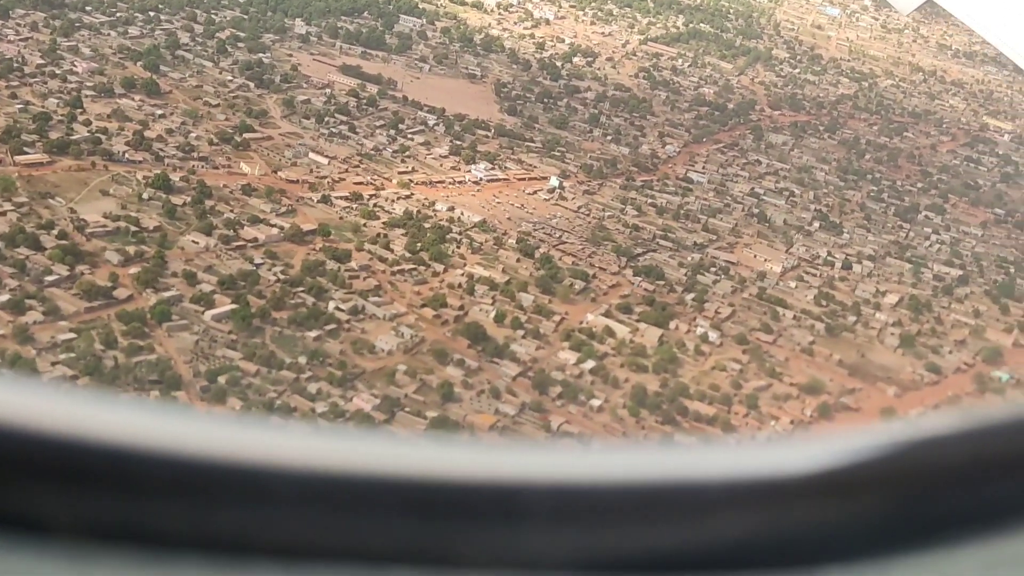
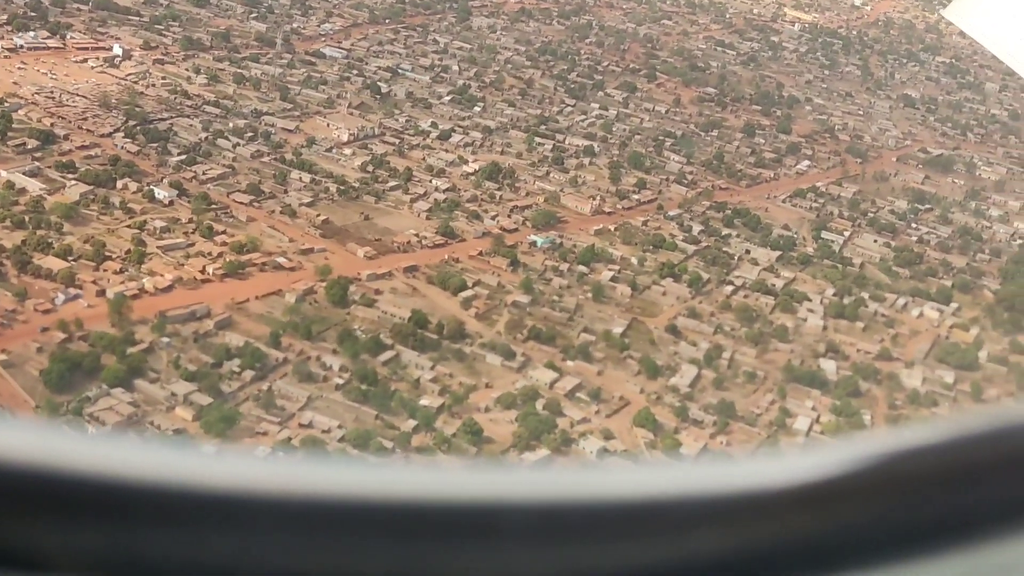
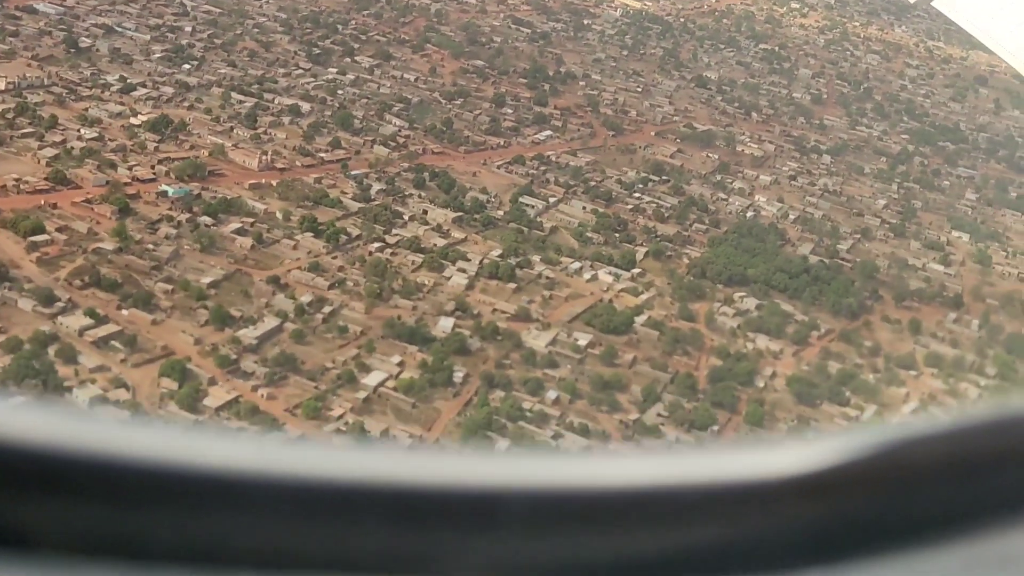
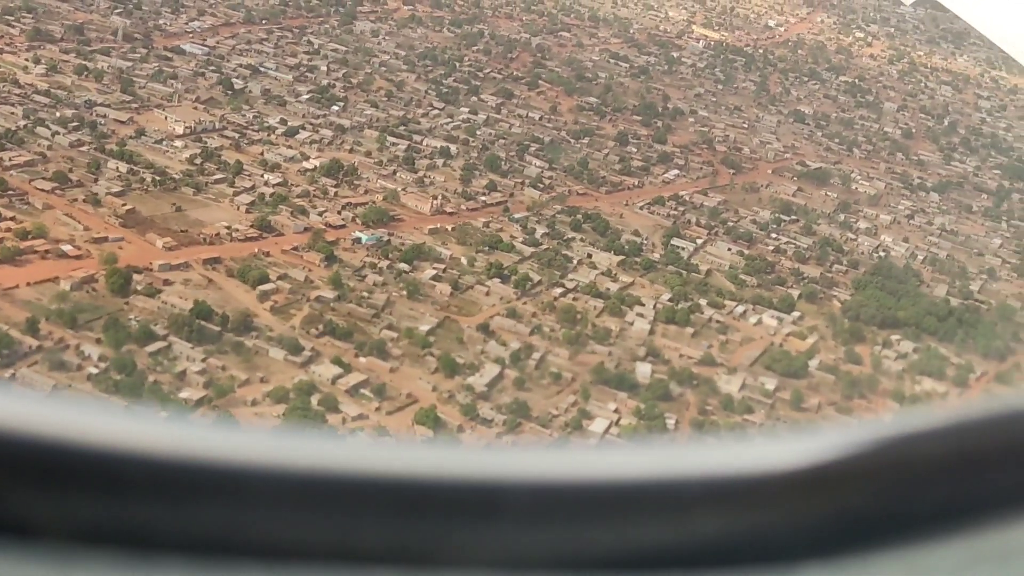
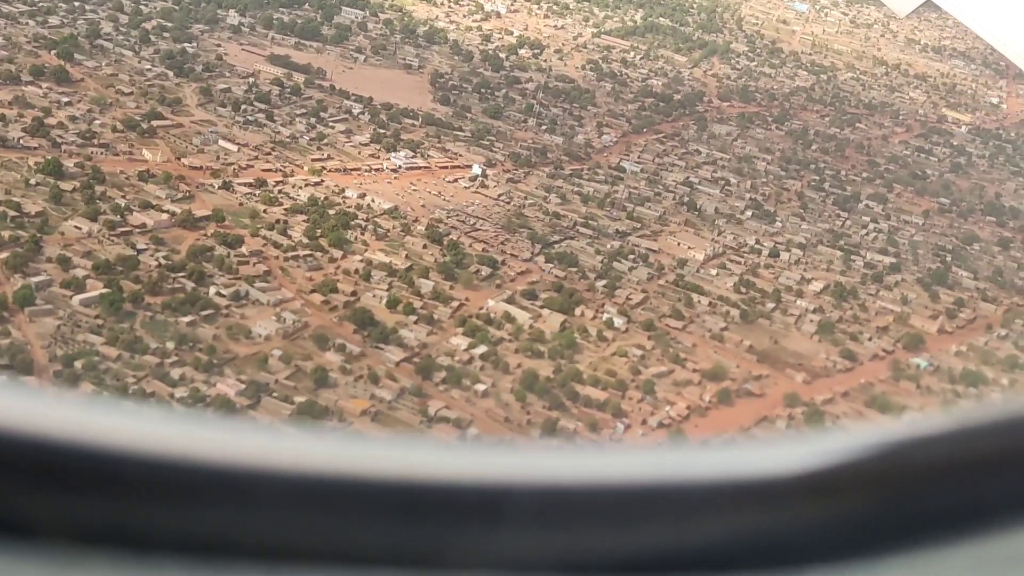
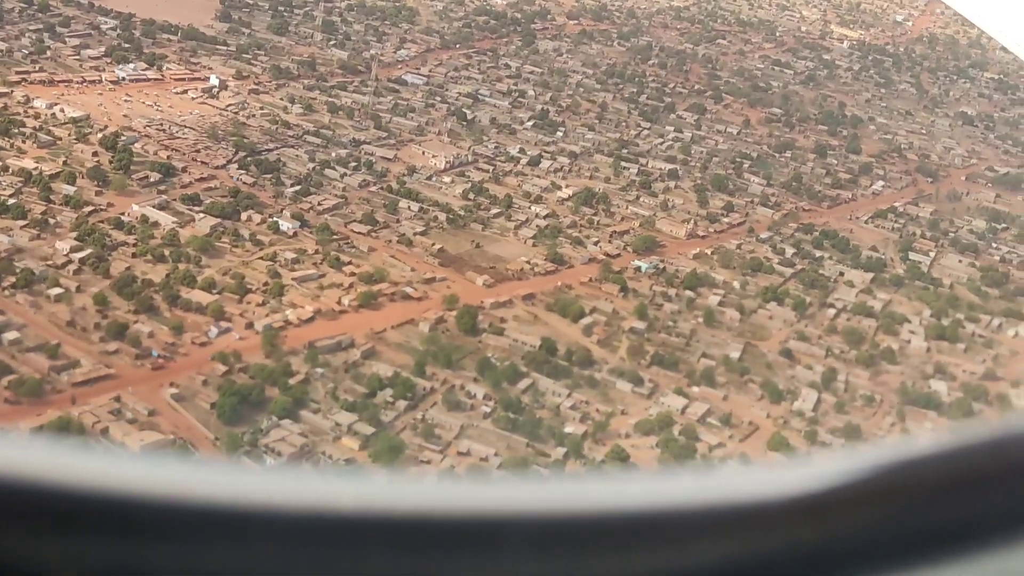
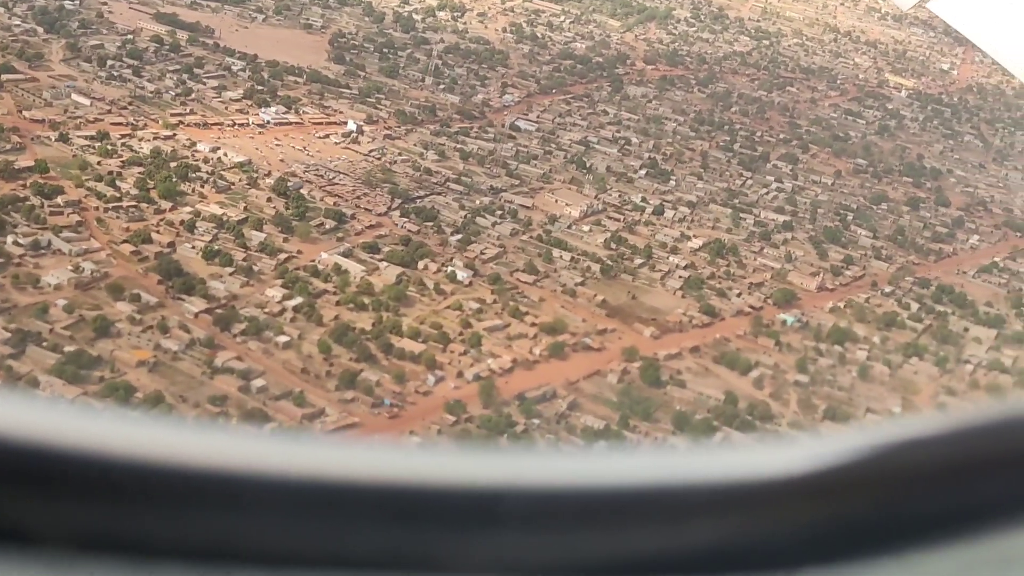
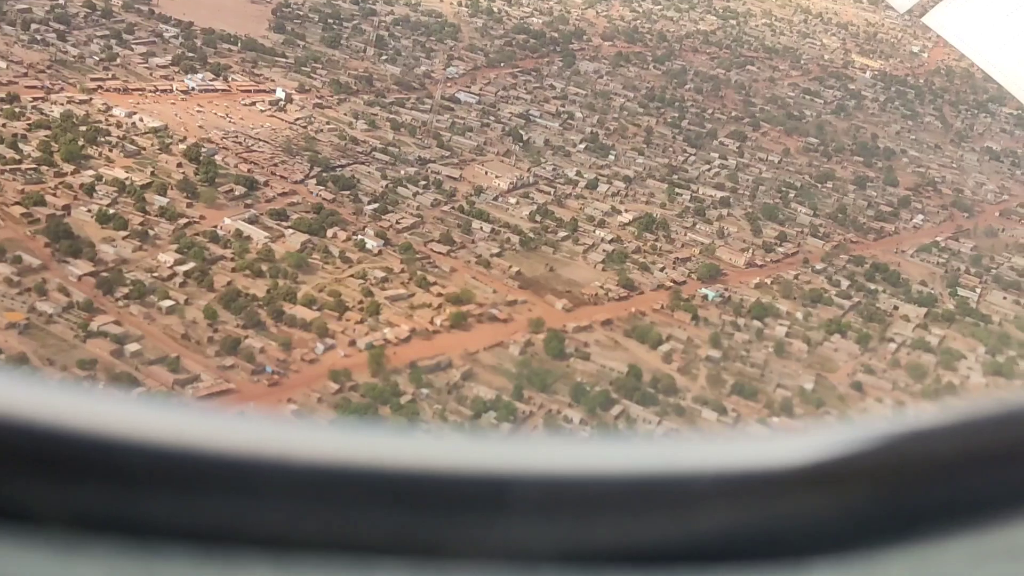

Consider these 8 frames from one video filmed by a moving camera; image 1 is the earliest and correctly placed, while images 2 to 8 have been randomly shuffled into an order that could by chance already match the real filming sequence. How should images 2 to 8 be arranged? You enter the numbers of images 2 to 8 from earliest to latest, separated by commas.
5, 7, 8, 6, 2, 4, 3
